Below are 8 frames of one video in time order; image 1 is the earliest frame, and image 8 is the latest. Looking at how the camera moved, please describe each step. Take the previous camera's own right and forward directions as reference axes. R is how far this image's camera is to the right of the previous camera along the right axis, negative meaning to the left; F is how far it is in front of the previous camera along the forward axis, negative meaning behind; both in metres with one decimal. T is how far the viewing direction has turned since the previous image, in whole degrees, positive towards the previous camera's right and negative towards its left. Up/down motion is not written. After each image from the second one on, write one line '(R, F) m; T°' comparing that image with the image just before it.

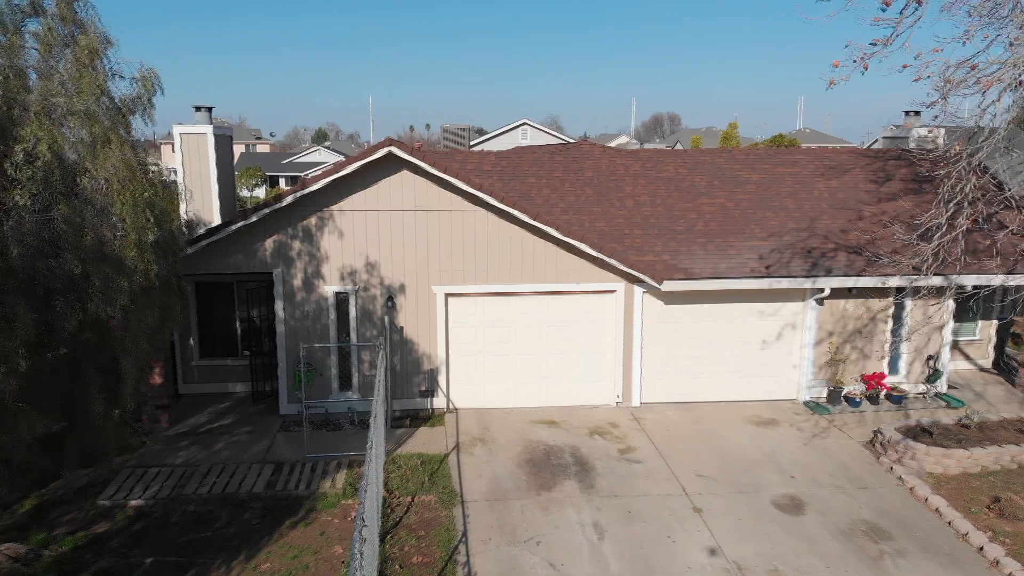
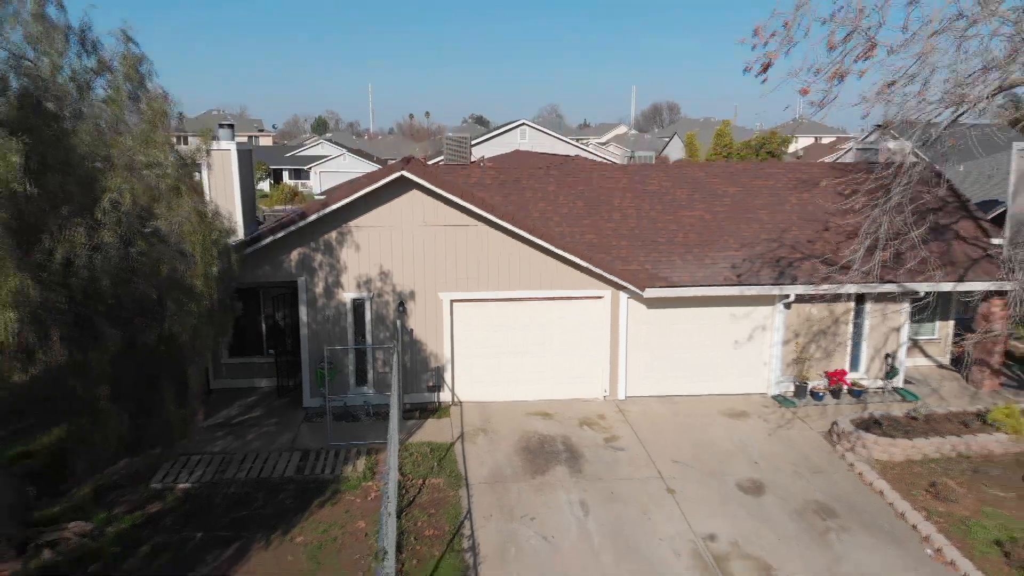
(0.0, -1.0) m; 0°
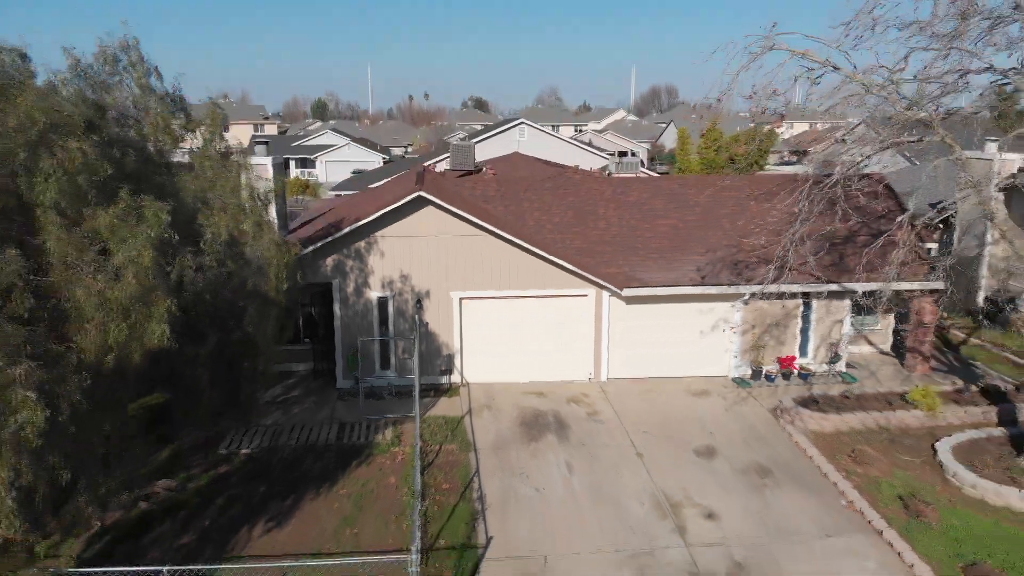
(0.0, -1.8) m; 0°
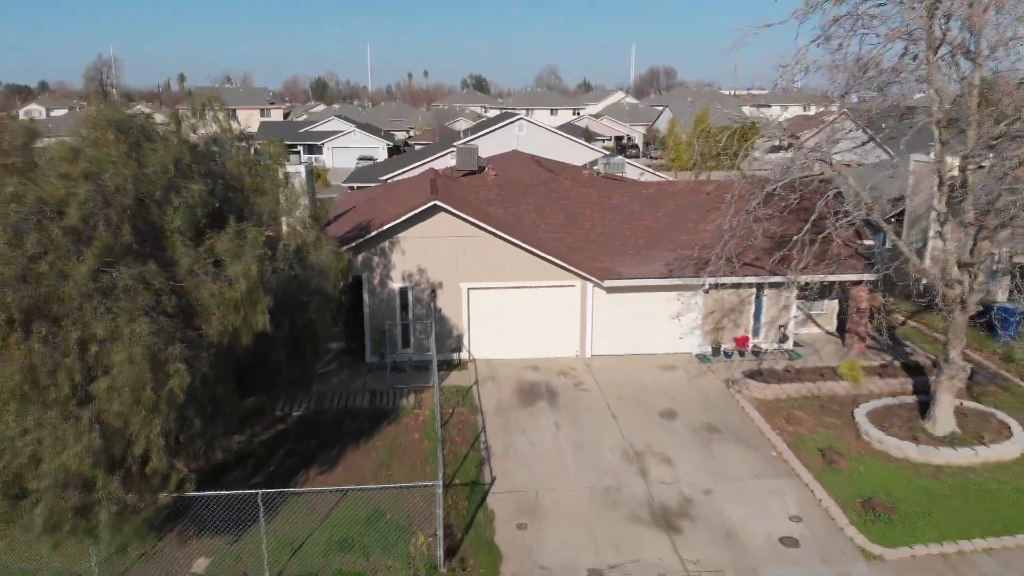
(0.0, -2.2) m; 0°
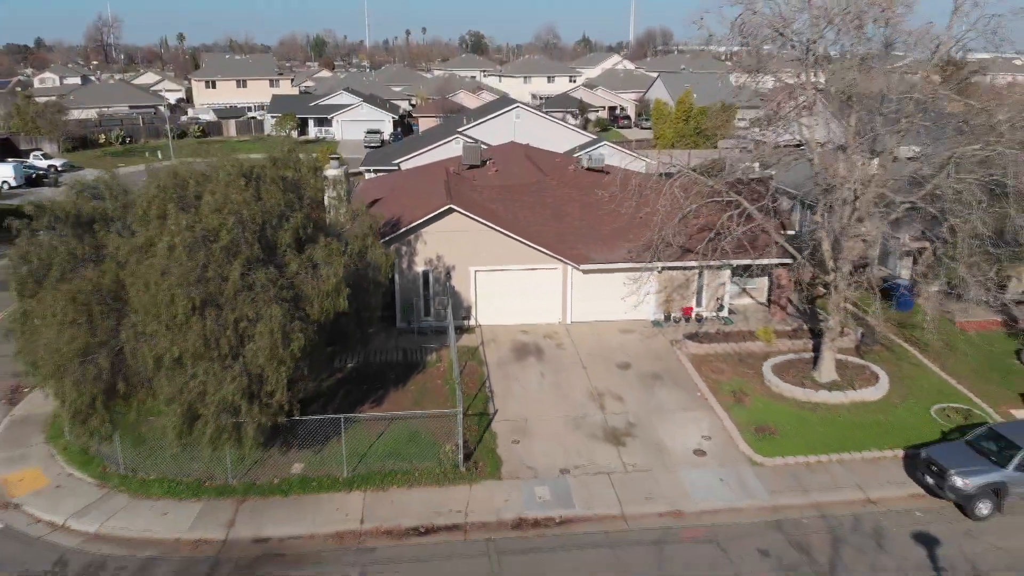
(0.0, -4.1) m; 0°
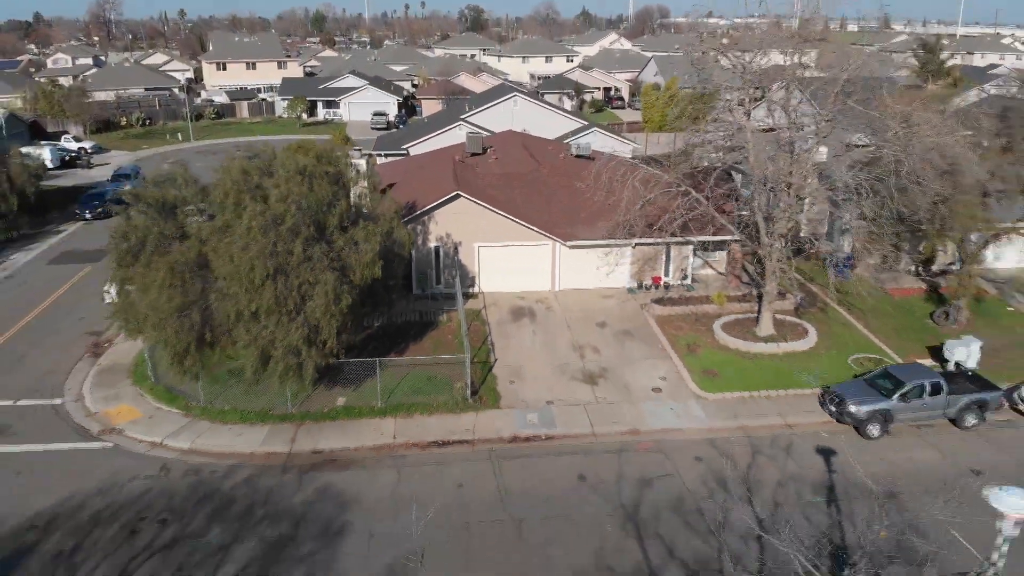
(+0.1, -3.6) m; 0°
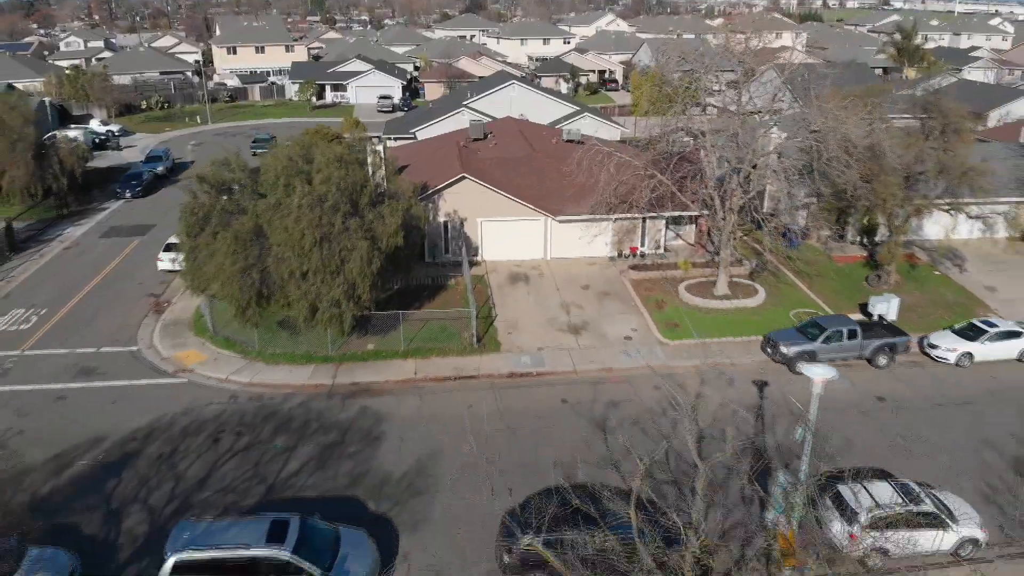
(0.0, -3.8) m; 0°
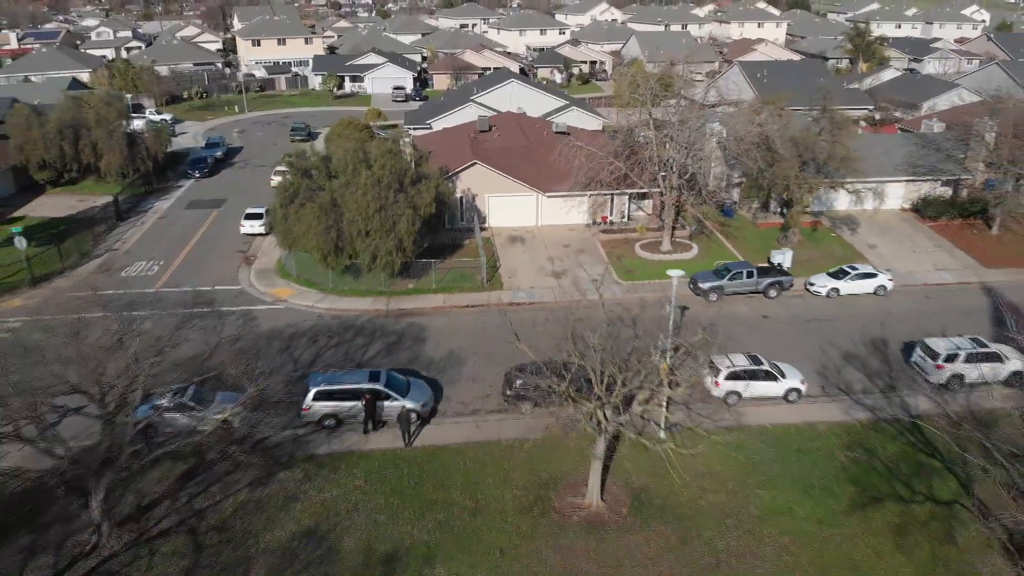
(0.0, -8.6) m; 0°
